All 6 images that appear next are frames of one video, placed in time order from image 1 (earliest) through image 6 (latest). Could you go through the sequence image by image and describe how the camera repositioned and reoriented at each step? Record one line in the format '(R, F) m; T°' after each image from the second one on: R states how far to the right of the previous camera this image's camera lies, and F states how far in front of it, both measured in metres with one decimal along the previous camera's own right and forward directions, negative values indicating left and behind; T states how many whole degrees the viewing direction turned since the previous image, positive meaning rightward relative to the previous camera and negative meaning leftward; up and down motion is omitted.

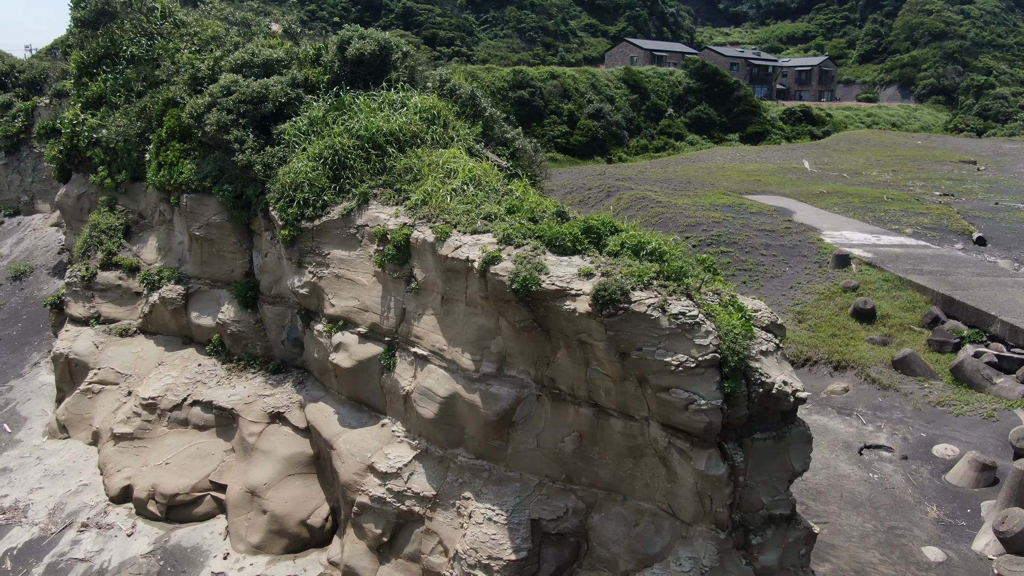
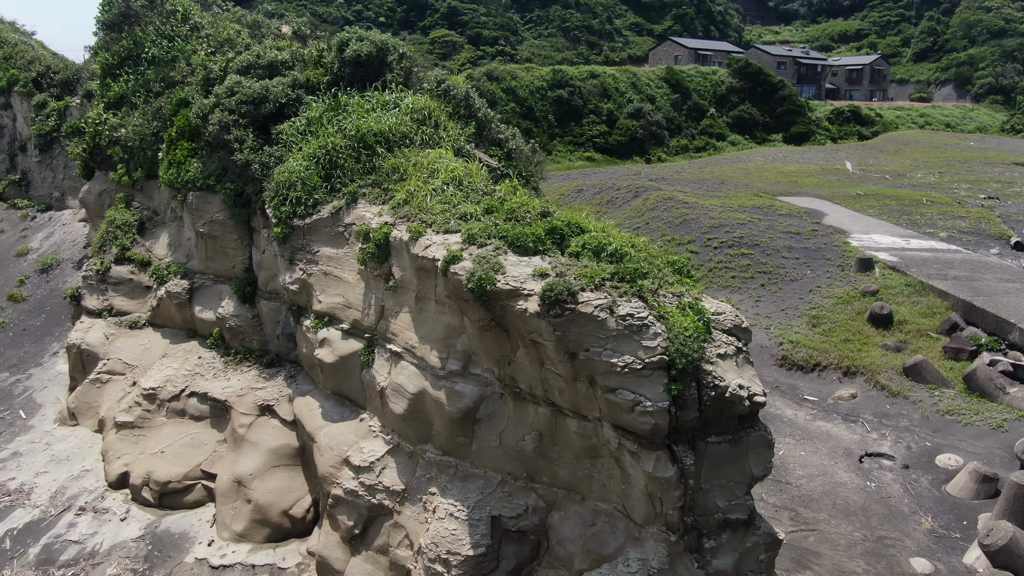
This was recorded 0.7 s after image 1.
(+0.9, -0.1) m; -3°
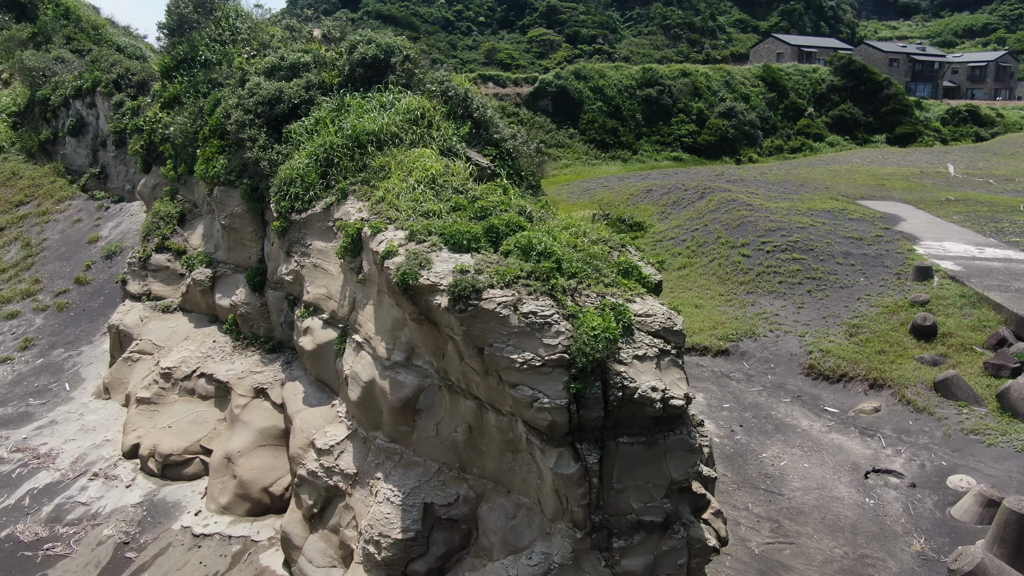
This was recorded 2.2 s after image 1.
(+1.8, -0.1) m; -7°
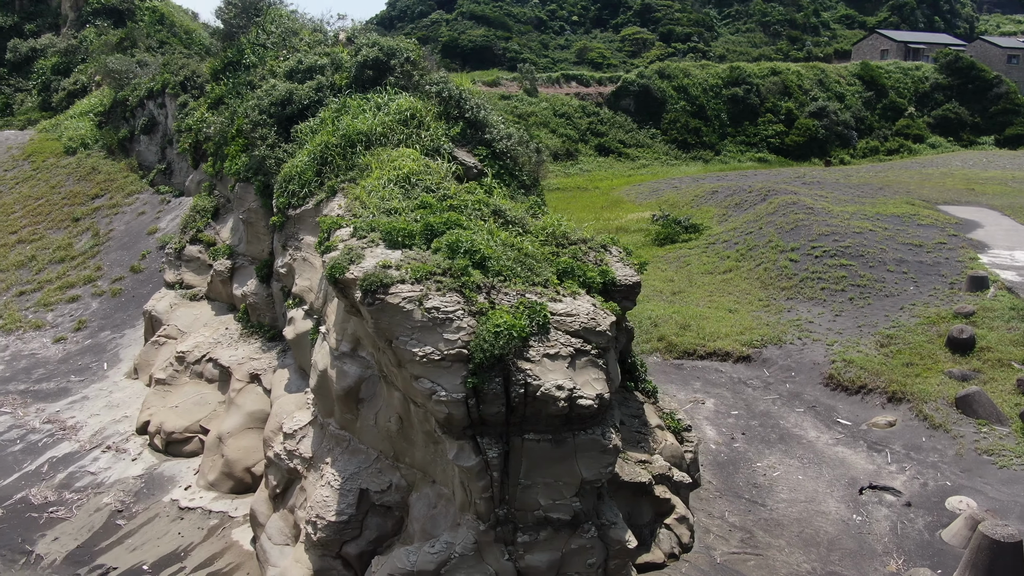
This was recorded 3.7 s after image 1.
(+1.8, -0.1) m; -7°
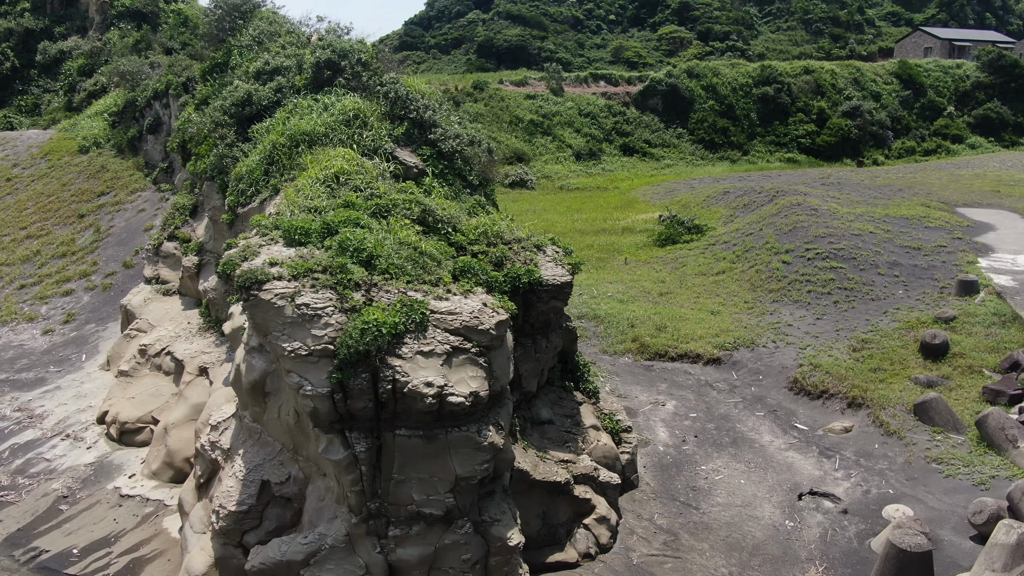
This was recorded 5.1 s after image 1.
(+1.7, -0.1) m; -3°
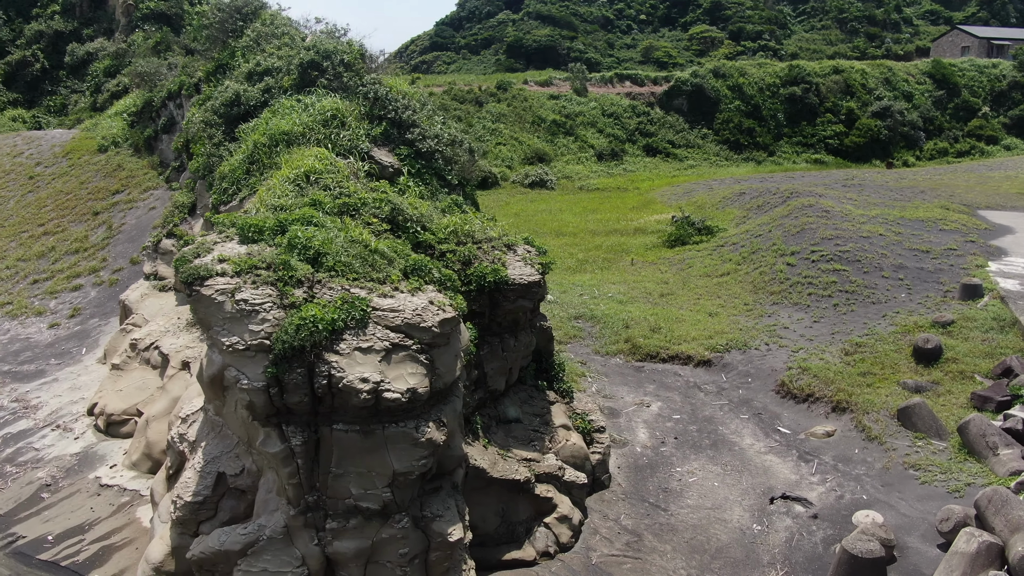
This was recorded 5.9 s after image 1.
(+1.0, -0.1) m; -2°
